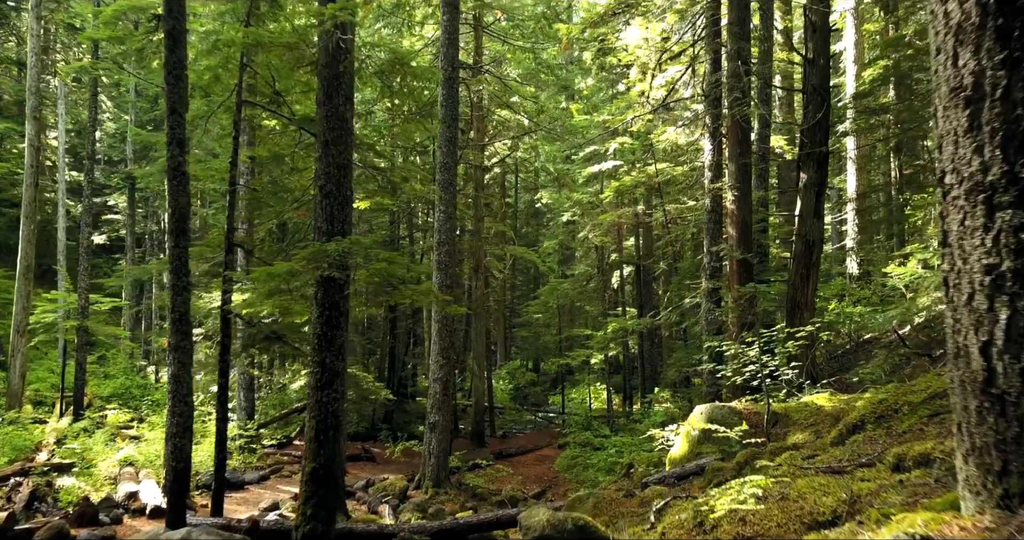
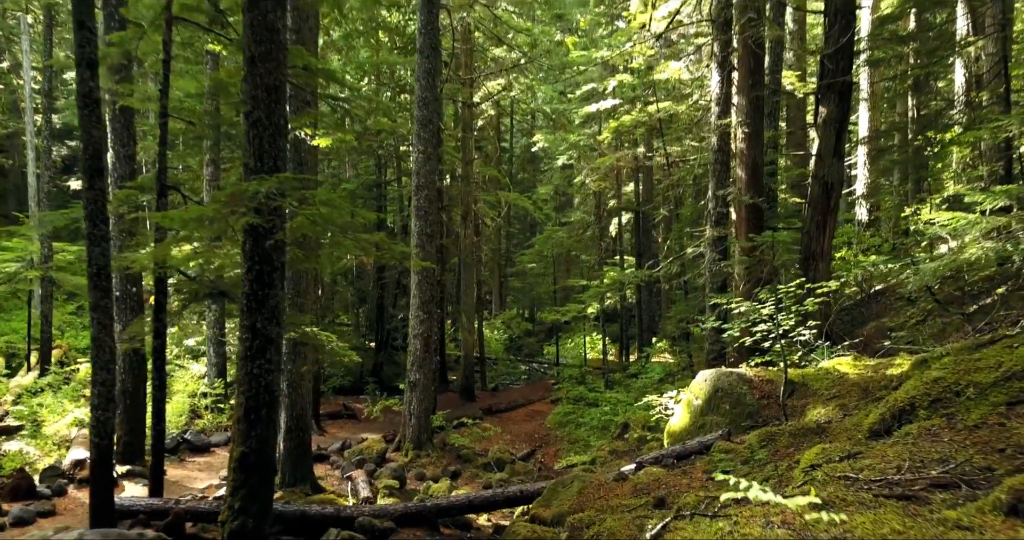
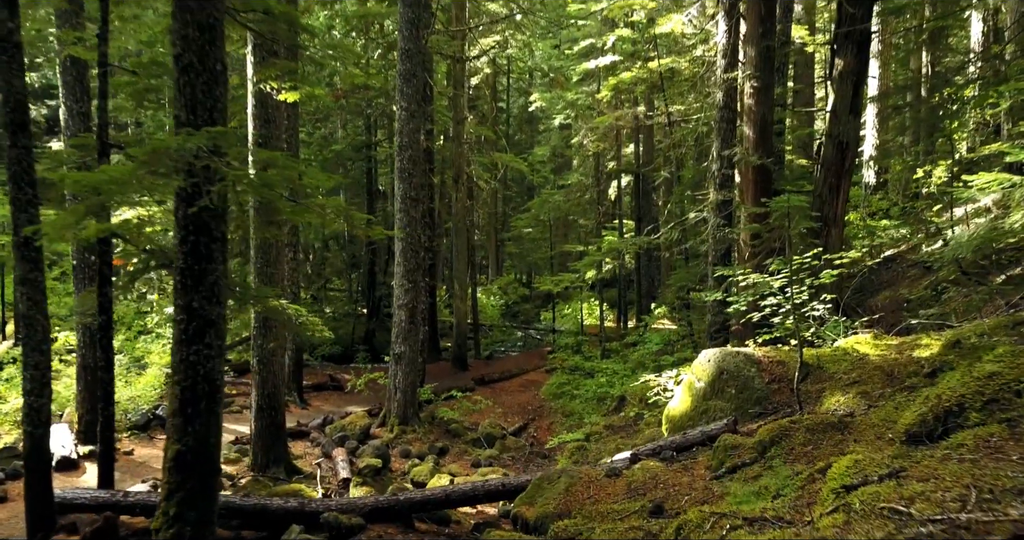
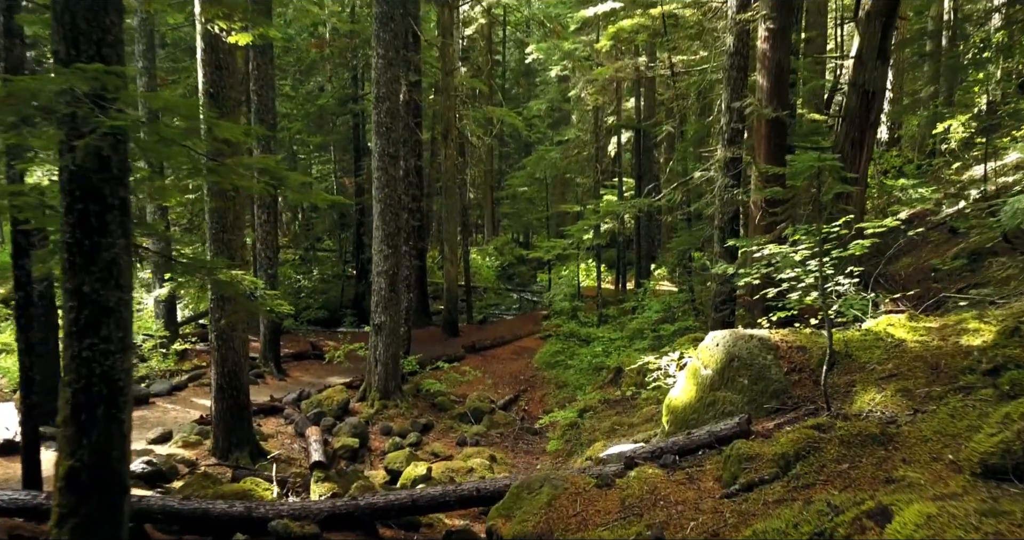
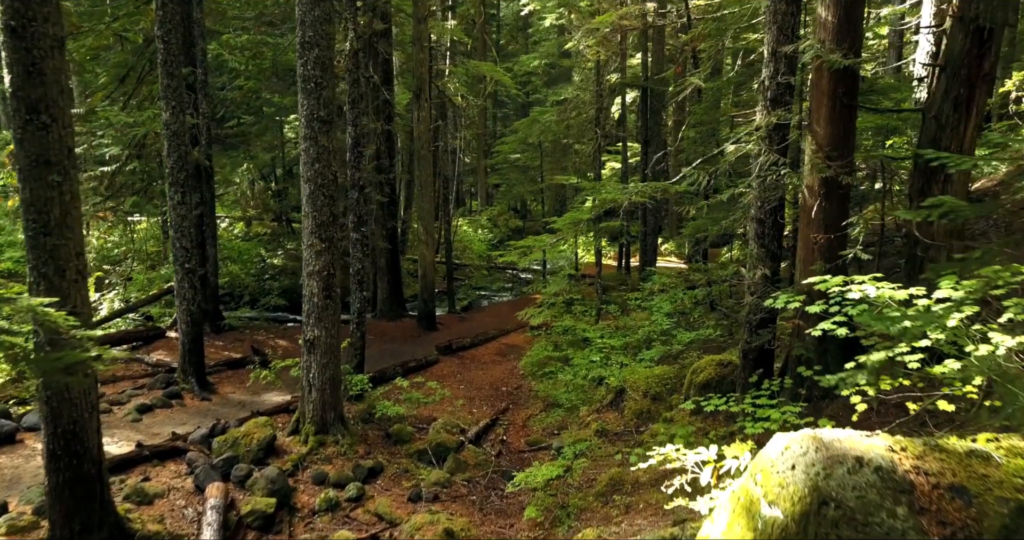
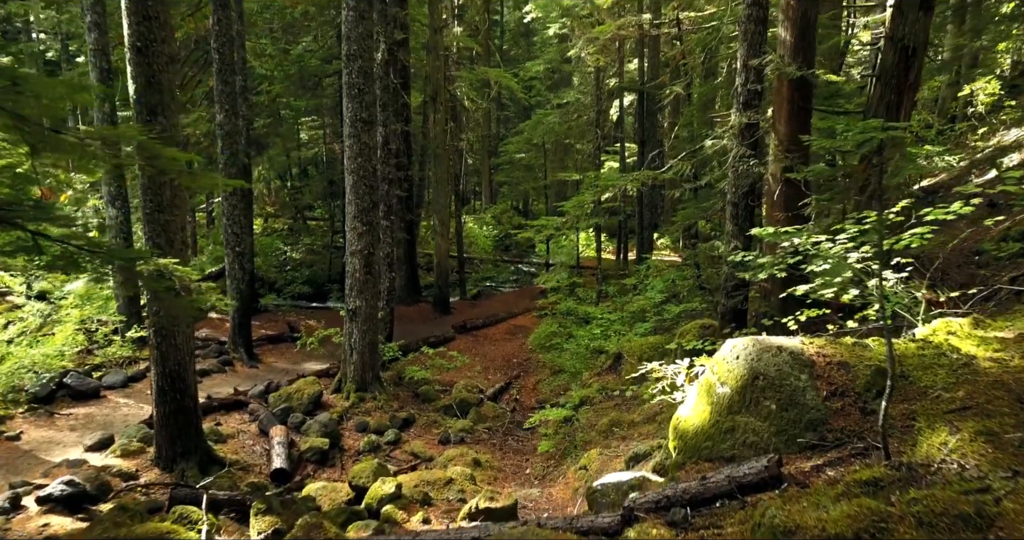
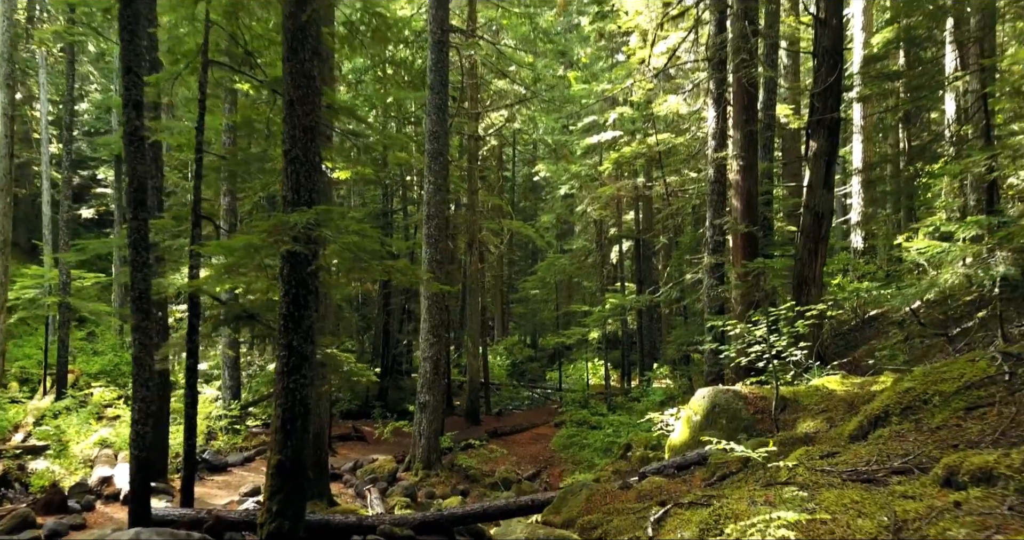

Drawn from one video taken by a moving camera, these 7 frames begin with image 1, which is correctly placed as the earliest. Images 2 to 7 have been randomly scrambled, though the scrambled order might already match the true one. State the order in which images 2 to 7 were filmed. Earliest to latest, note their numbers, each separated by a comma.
7, 2, 3, 4, 6, 5
